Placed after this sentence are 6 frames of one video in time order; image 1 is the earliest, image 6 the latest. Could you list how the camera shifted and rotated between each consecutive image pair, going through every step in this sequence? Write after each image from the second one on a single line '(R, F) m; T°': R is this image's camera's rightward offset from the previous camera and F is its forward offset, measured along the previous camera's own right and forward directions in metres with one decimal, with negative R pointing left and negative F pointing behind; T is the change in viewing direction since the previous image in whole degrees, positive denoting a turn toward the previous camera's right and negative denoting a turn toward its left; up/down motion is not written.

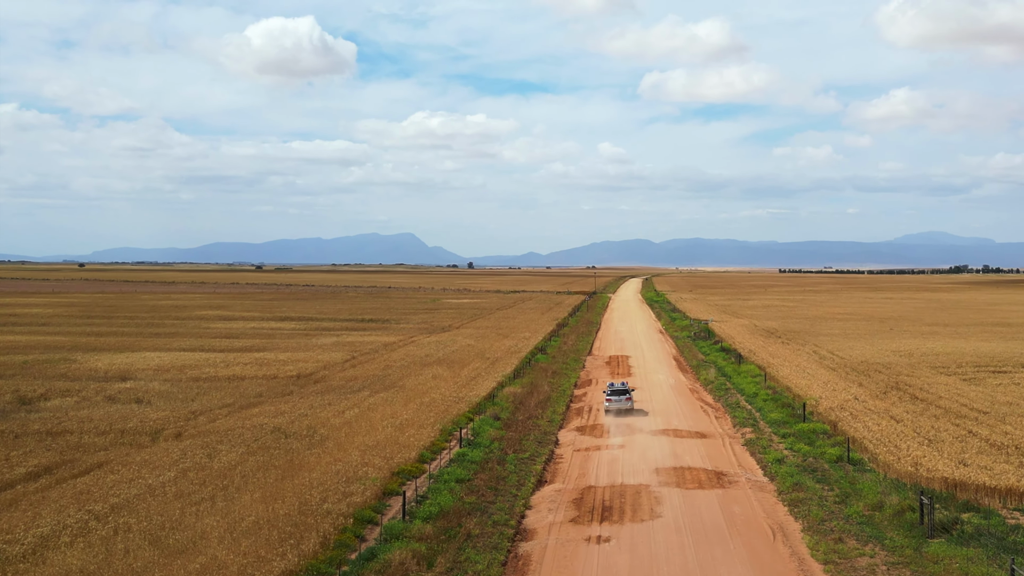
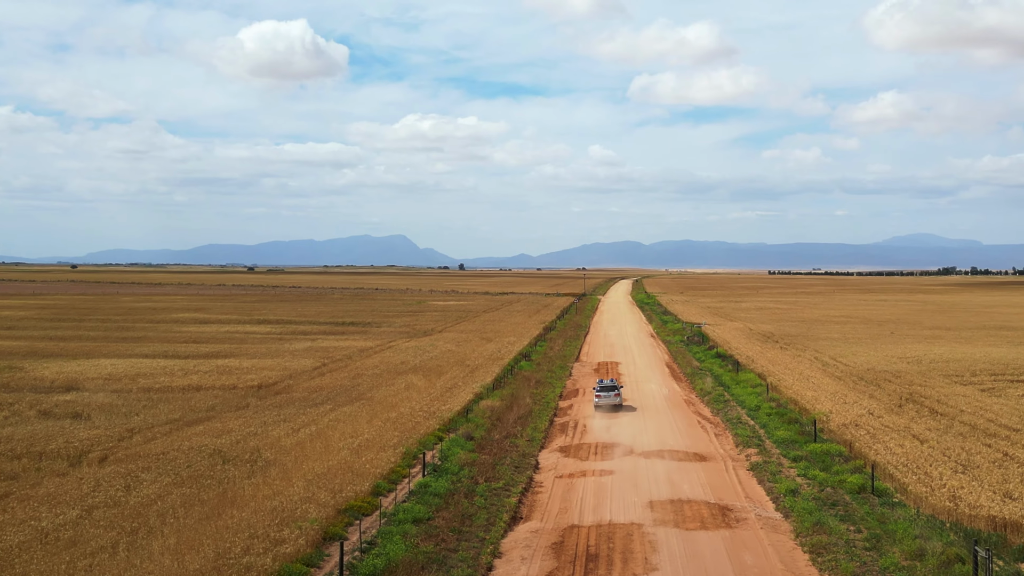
(+0.5, +2.8) m; +1°
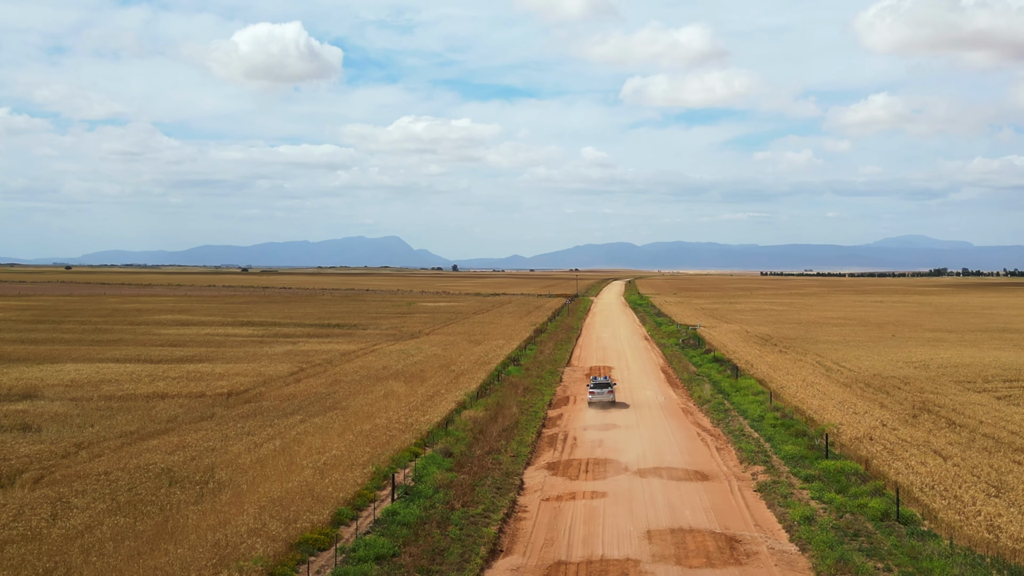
(+0.3, +2.0) m; +1°
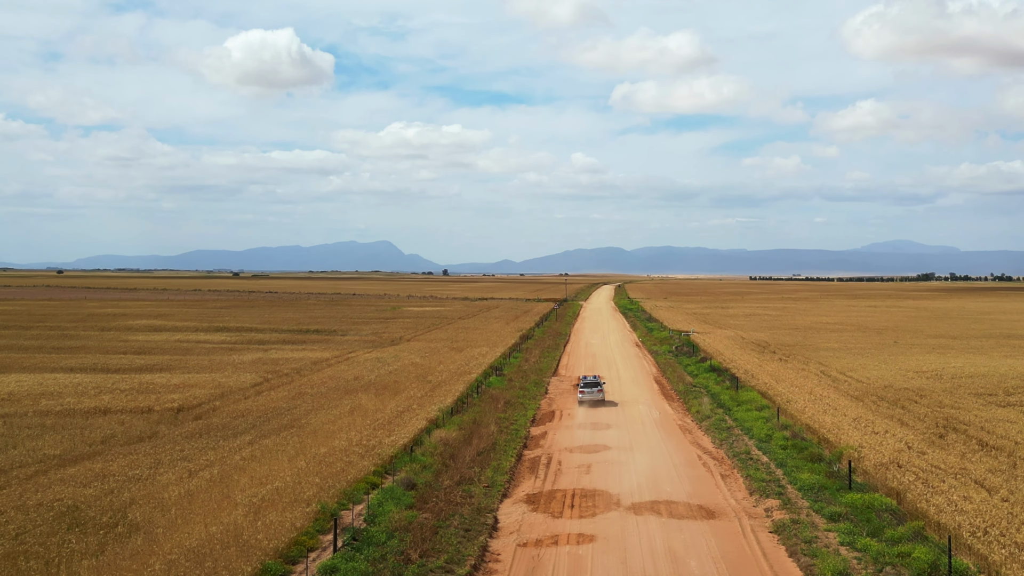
(+0.4, +2.8) m; +1°
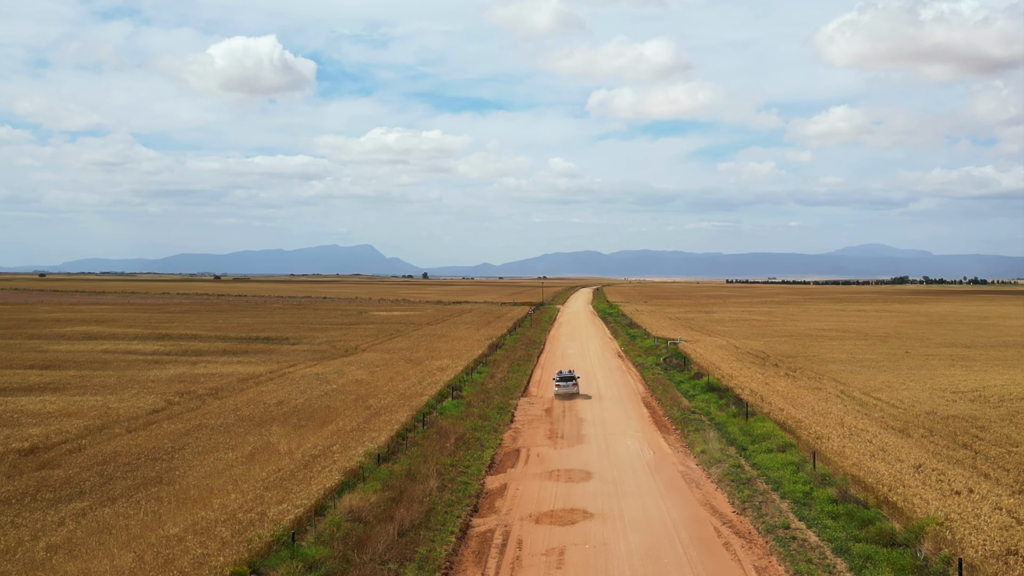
(+0.9, +6.2) m; +2°
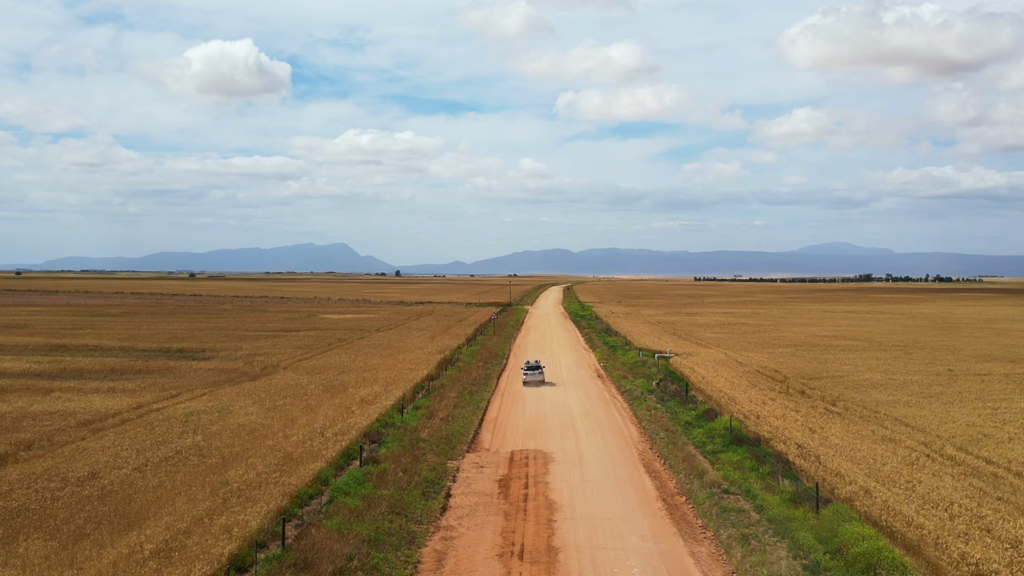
(+1.0, +9.7) m; +3°
